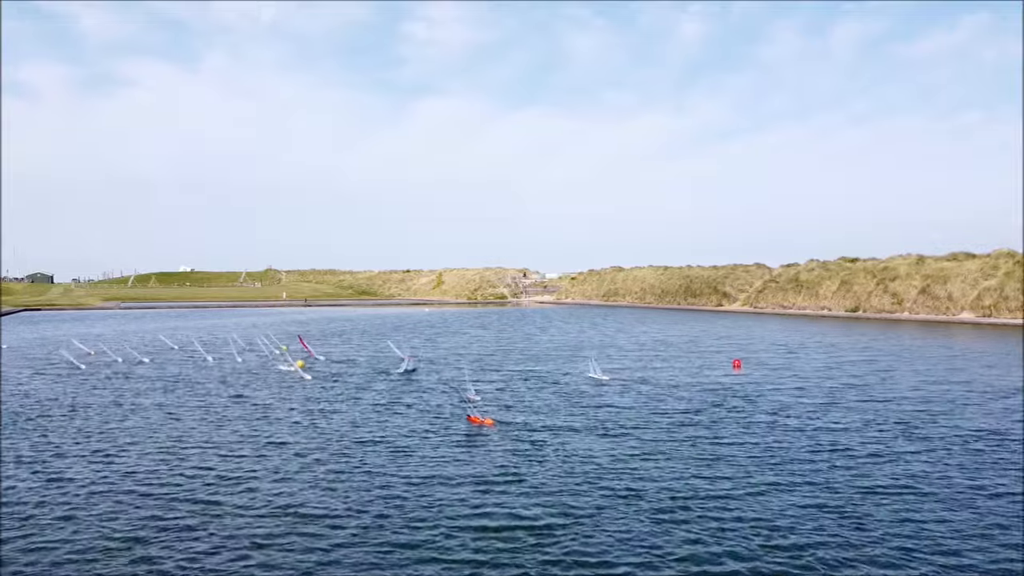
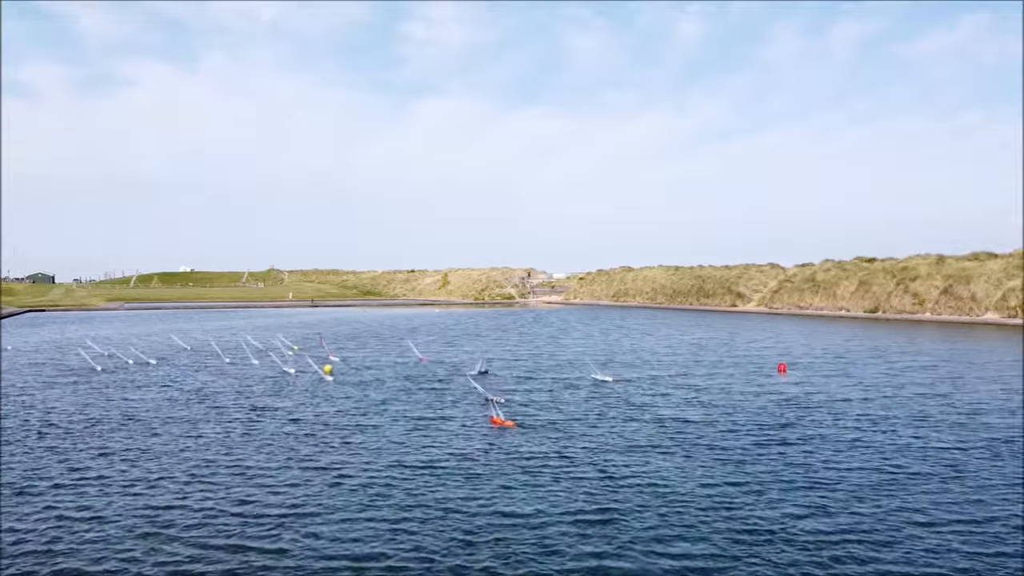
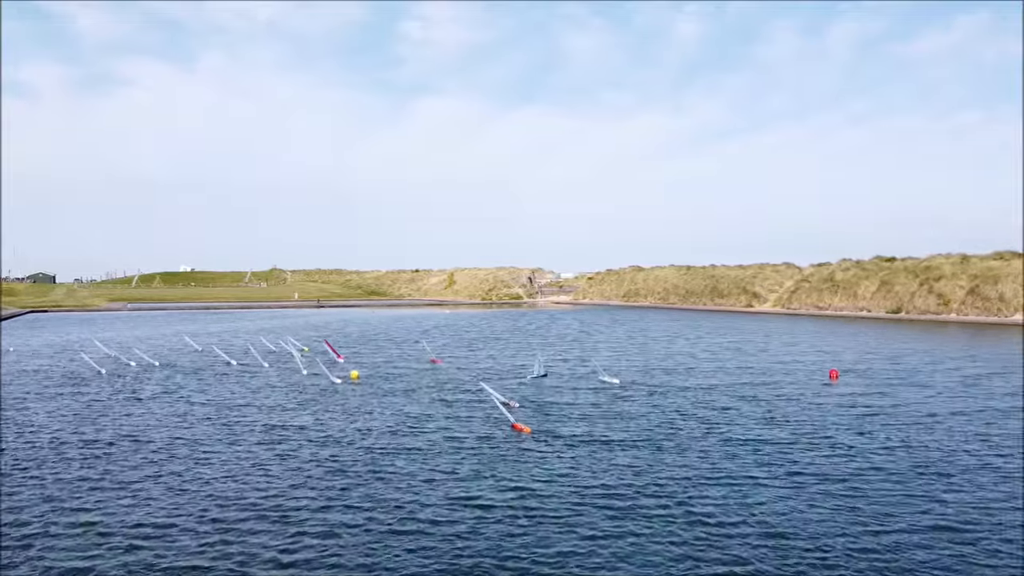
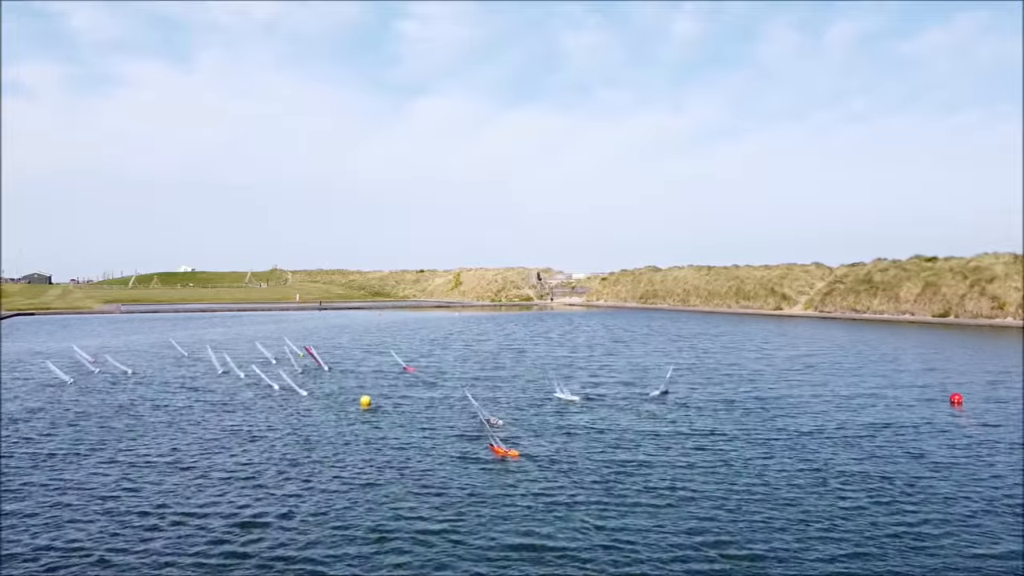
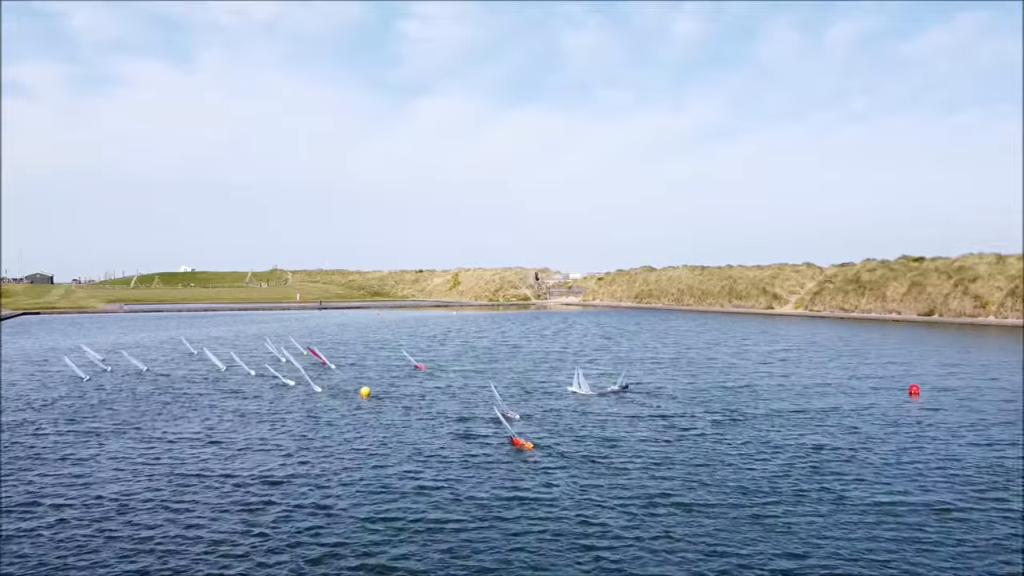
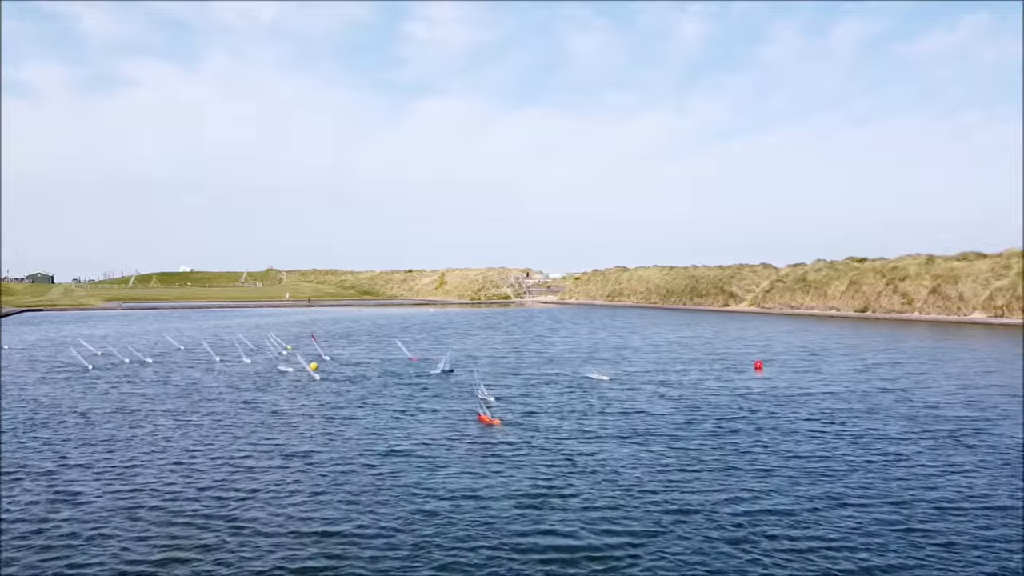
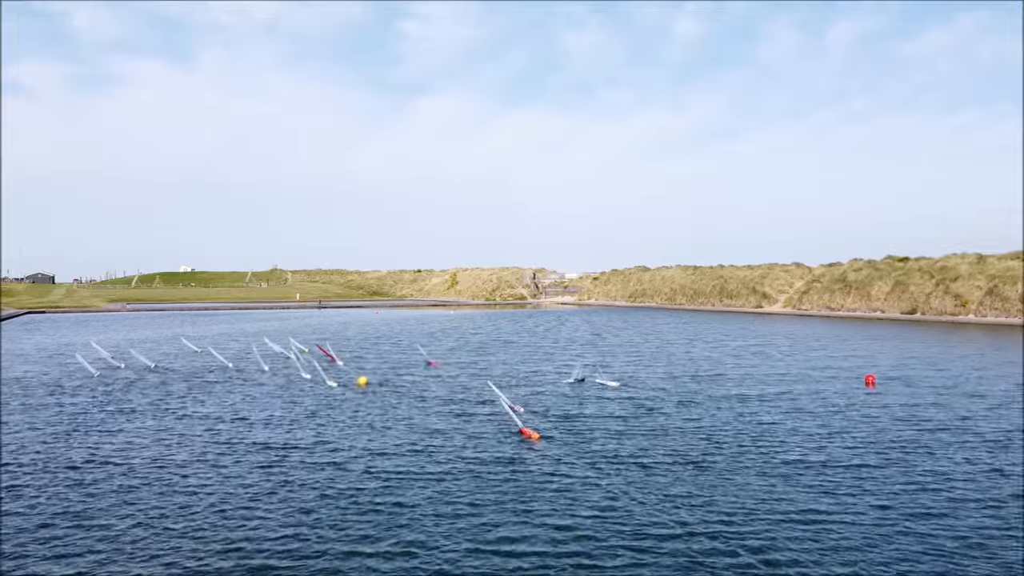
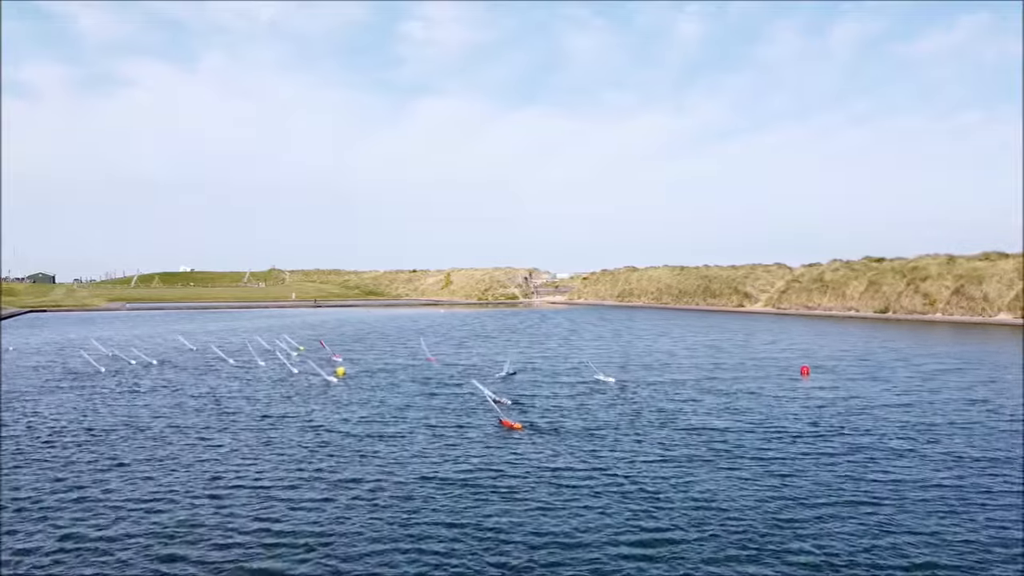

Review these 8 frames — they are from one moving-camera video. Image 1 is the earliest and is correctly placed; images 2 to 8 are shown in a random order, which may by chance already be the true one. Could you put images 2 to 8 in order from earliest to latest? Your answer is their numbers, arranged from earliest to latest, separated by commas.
6, 2, 8, 3, 7, 5, 4
